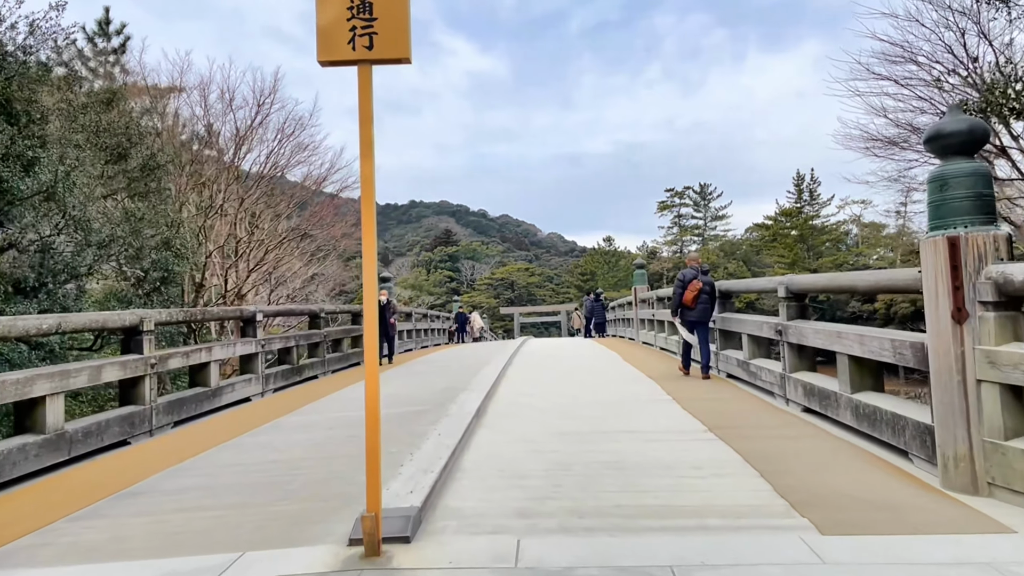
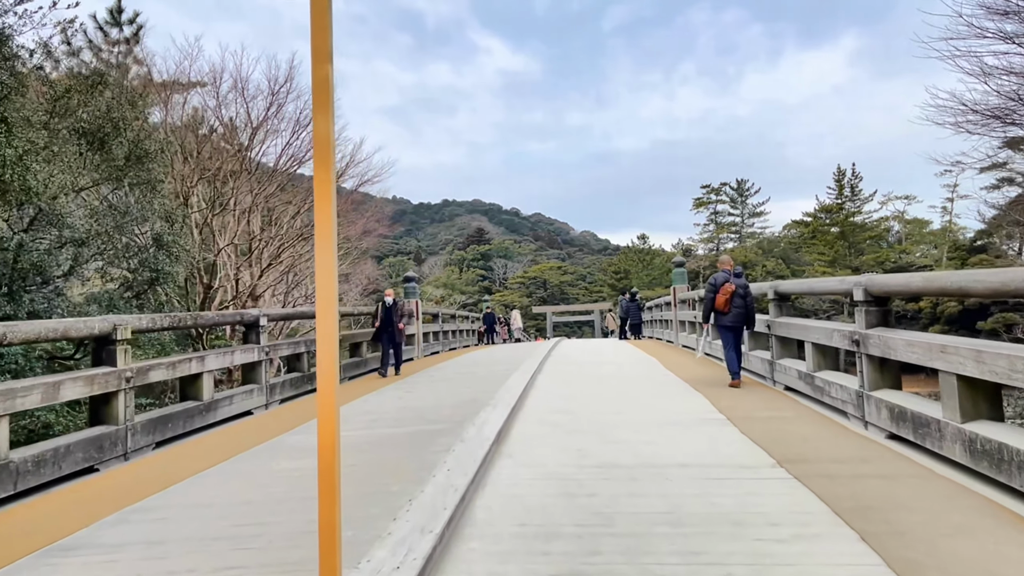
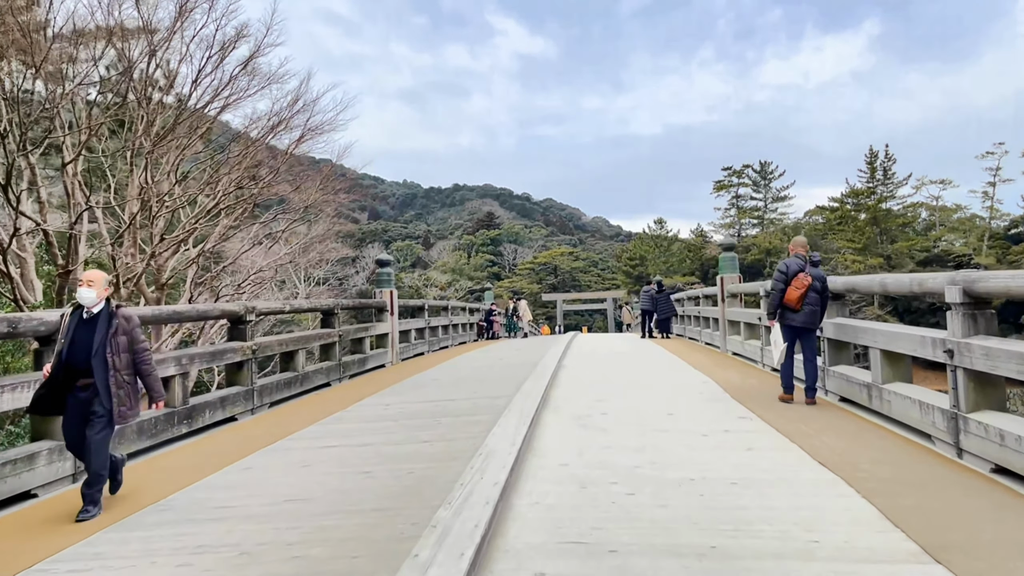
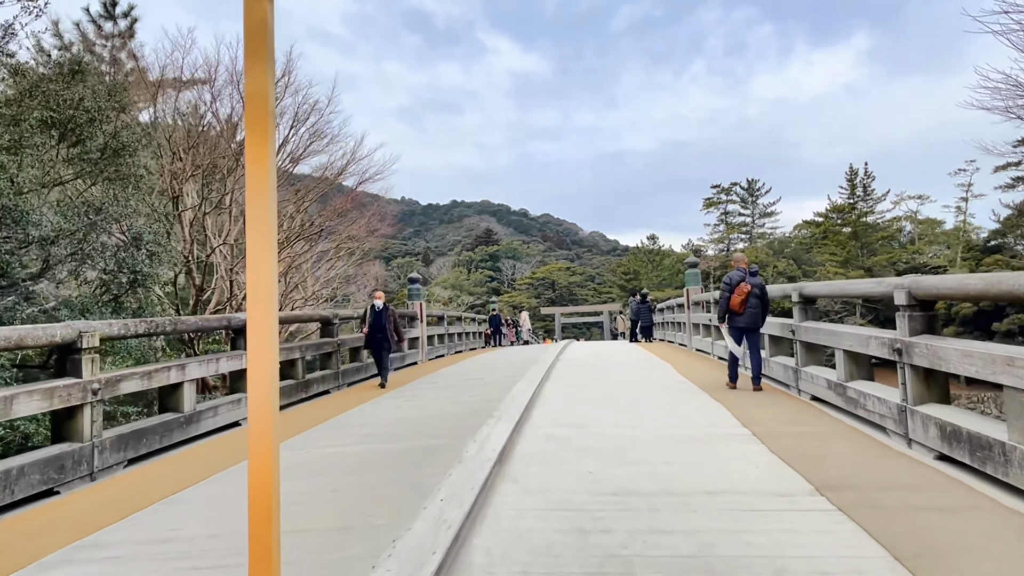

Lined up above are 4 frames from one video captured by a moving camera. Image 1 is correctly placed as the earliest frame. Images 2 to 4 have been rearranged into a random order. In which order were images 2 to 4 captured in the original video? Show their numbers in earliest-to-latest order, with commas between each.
2, 4, 3
